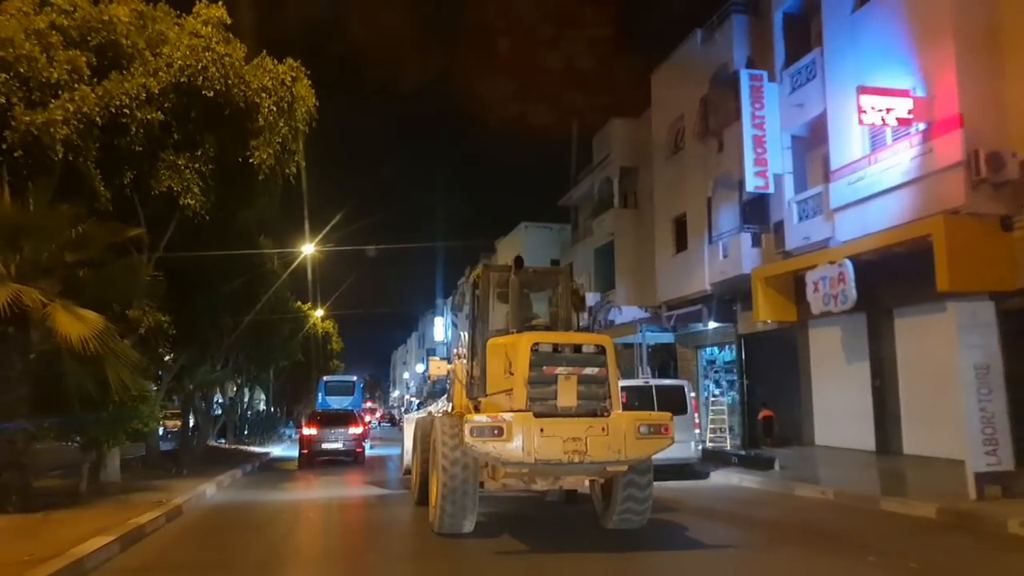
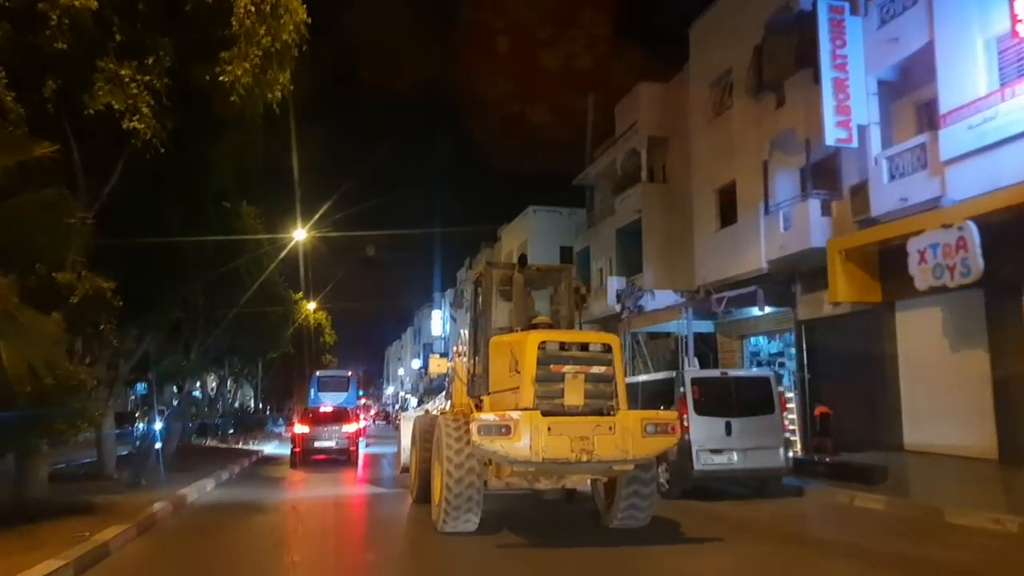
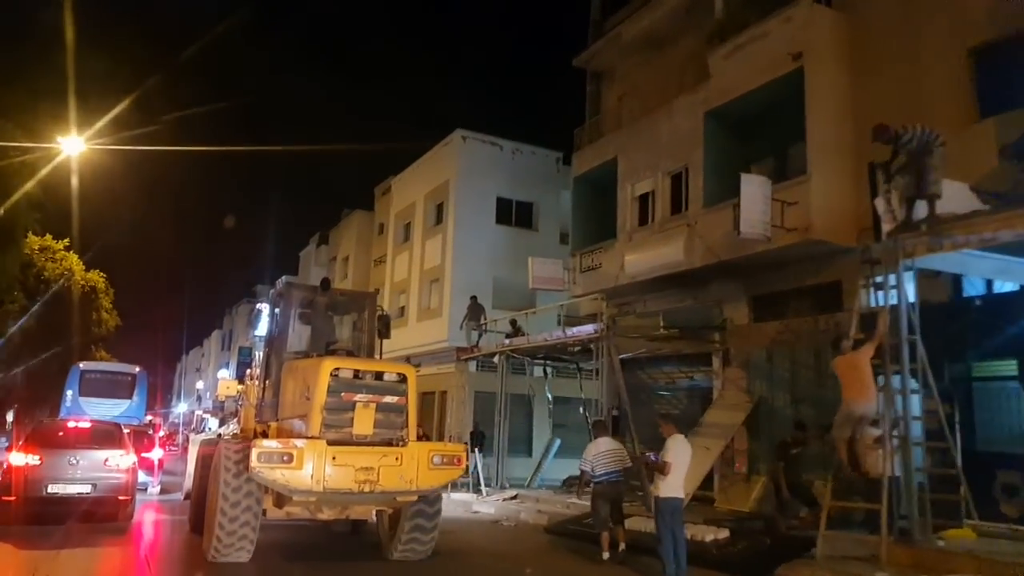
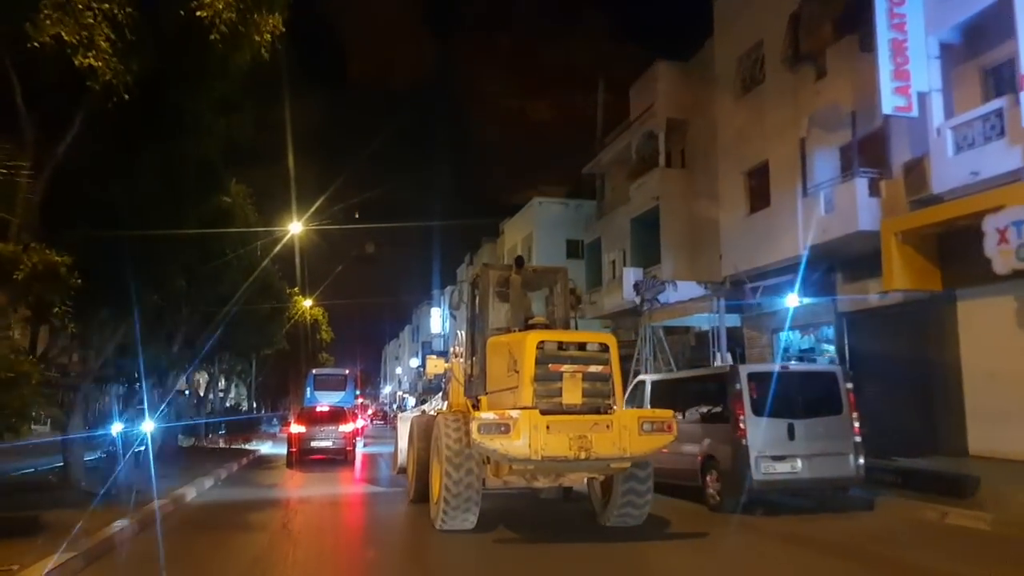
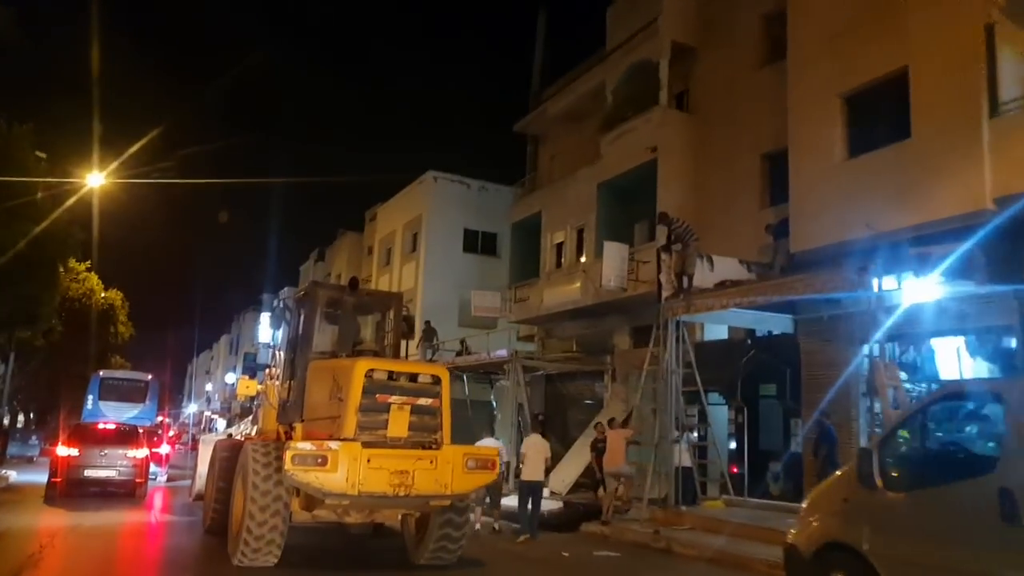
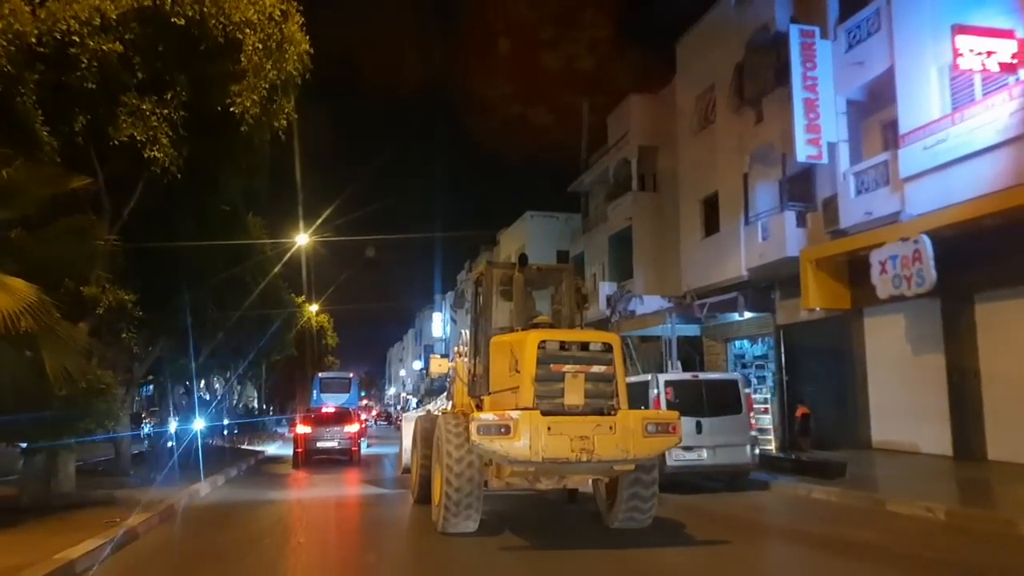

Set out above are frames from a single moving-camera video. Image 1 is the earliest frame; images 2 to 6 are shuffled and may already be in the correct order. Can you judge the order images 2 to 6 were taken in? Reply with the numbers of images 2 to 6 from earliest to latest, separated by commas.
6, 2, 4, 5, 3
